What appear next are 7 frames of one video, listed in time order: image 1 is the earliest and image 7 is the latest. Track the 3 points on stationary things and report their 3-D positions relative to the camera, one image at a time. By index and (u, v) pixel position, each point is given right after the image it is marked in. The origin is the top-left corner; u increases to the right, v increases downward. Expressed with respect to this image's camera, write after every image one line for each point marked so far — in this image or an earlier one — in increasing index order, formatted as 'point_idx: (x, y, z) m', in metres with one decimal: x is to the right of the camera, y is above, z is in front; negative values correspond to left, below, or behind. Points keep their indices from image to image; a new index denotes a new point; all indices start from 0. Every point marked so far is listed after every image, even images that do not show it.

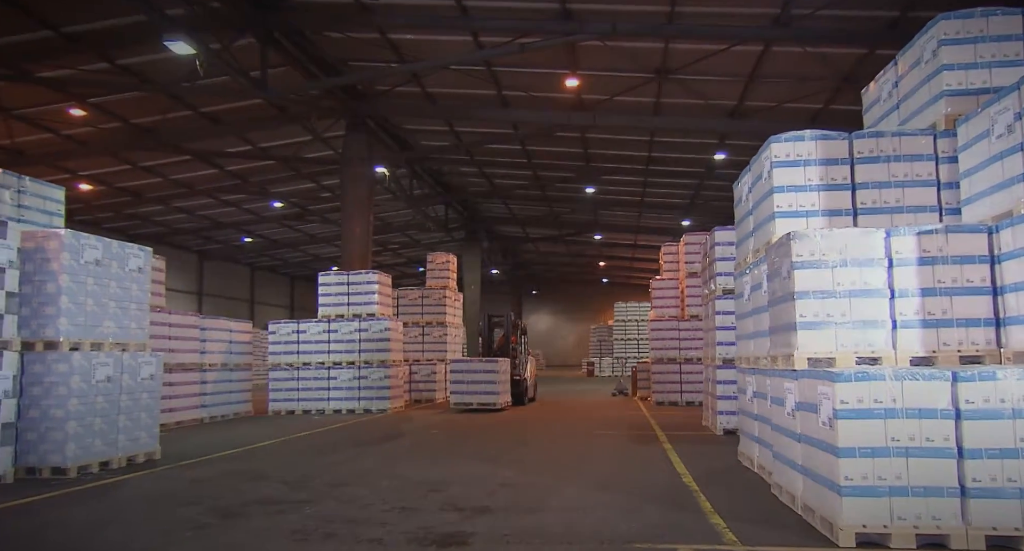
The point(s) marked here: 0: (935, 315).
0: (+3.0, -0.3, +5.7) m
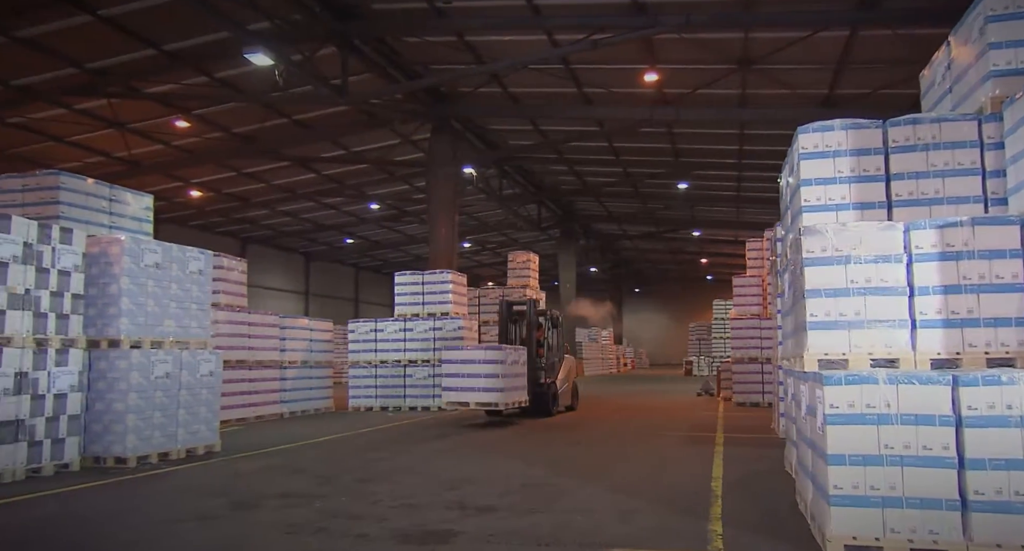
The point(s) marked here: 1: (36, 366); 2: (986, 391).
0: (+3.0, -0.3, +5.3) m
1: (-4.8, -0.9, +7.9) m
2: (+2.6, -0.6, +4.3) m
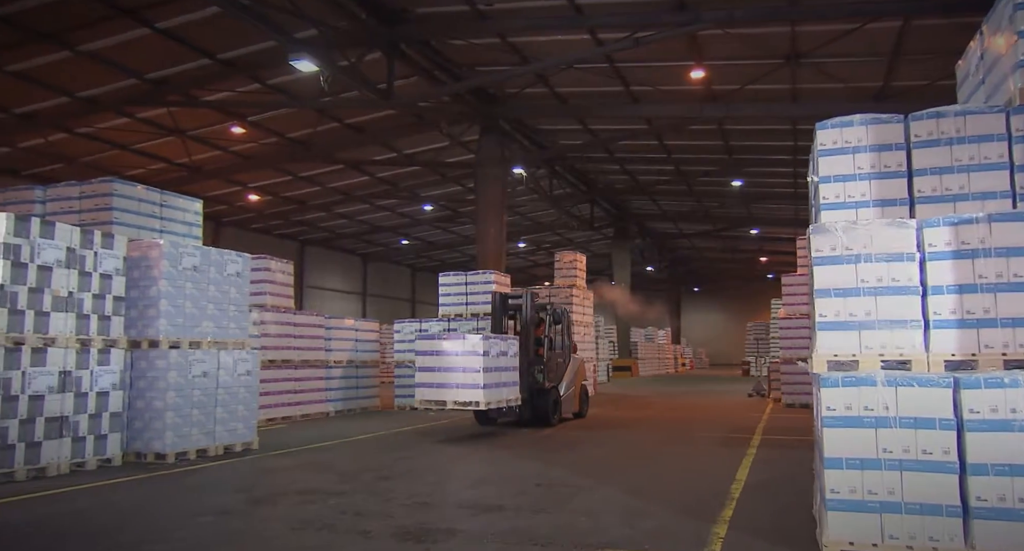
0: (+3.0, -0.2, +5.1) m
1: (-4.5, -0.9, +8.3) m
2: (+2.5, -0.6, +4.2) m
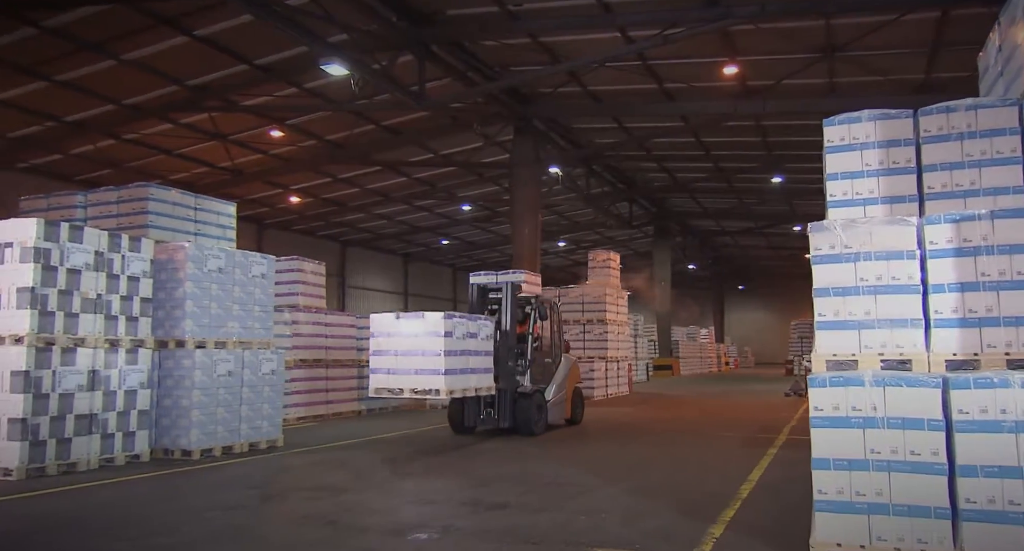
0: (+2.9, -0.2, +5.0) m
1: (-4.4, -1.0, +8.6) m
2: (+2.4, -0.6, +4.1) m
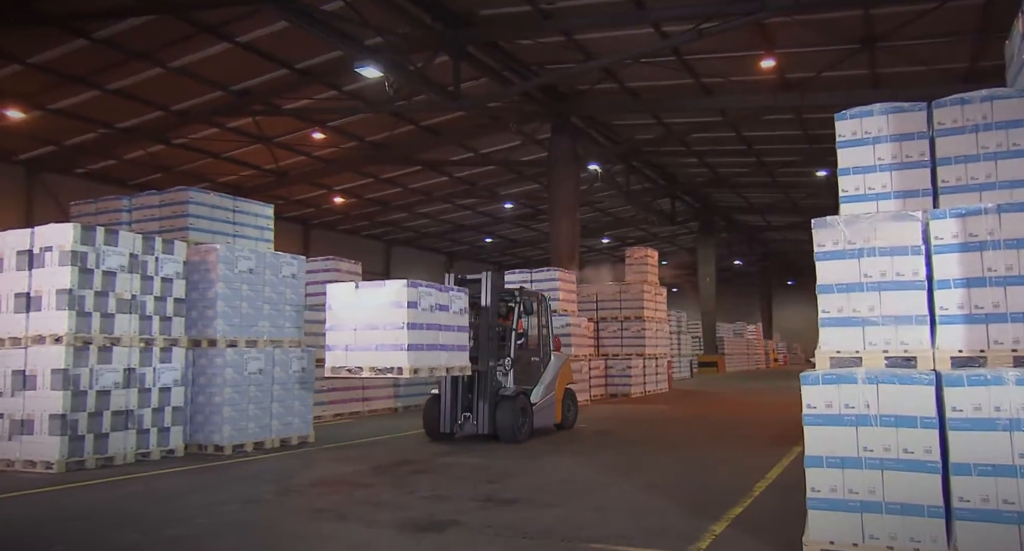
0: (+2.9, -0.2, +4.9) m
1: (-4.2, -1.0, +8.9) m
2: (+2.3, -0.6, +4.0) m
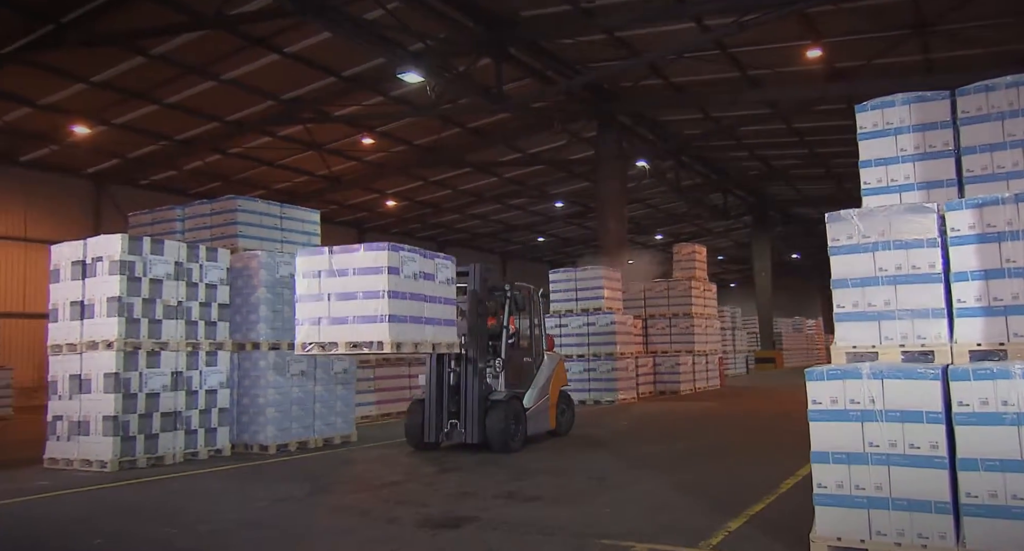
0: (+3.0, -0.2, +4.8) m
1: (-3.8, -1.1, +9.3) m
2: (+2.3, -0.6, +4.0) m
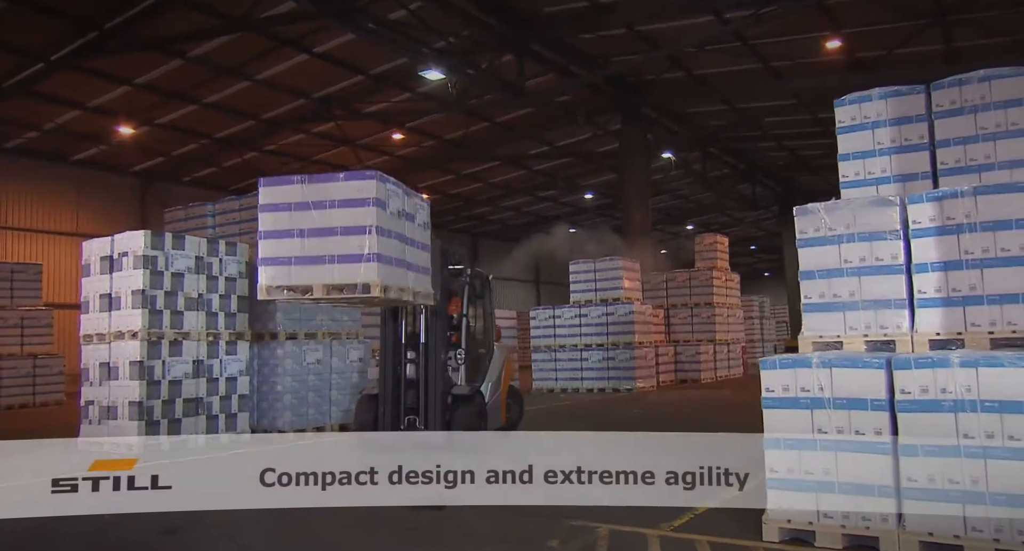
0: (+2.8, -0.1, +5.0) m
1: (-3.8, -1.0, +9.8) m
2: (+2.1, -0.5, +4.2) m
